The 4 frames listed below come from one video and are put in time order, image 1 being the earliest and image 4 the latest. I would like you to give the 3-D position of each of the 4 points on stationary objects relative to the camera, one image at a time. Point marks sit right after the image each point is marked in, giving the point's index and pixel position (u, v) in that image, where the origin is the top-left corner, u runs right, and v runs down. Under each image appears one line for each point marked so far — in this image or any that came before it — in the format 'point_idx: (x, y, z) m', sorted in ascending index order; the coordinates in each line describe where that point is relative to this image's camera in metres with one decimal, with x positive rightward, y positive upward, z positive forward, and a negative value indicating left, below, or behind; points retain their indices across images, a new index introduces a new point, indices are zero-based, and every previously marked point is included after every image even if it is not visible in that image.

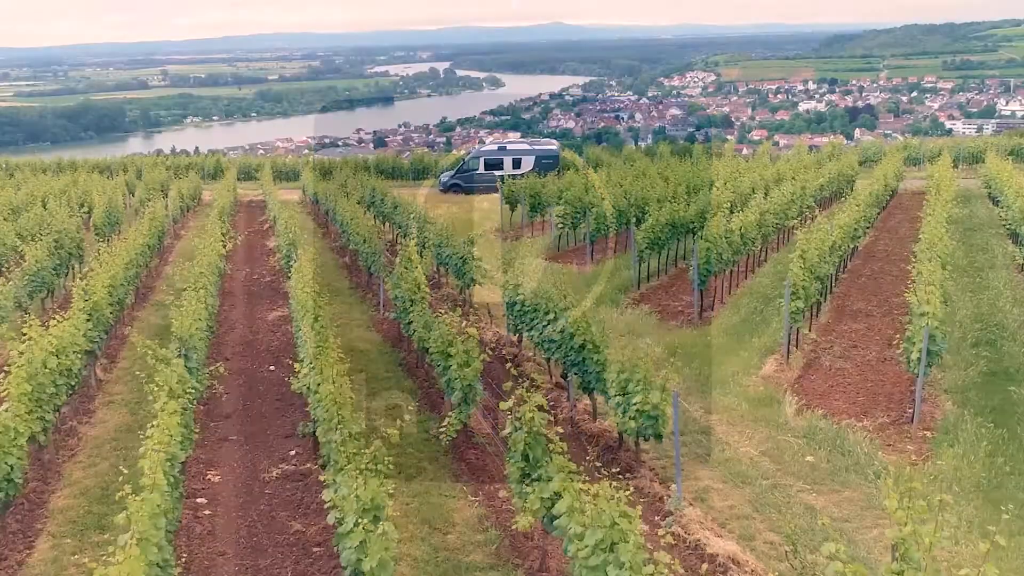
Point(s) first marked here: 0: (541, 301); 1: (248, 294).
0: (+0.3, -0.1, +9.7) m
1: (-3.9, -0.1, +14.8) m
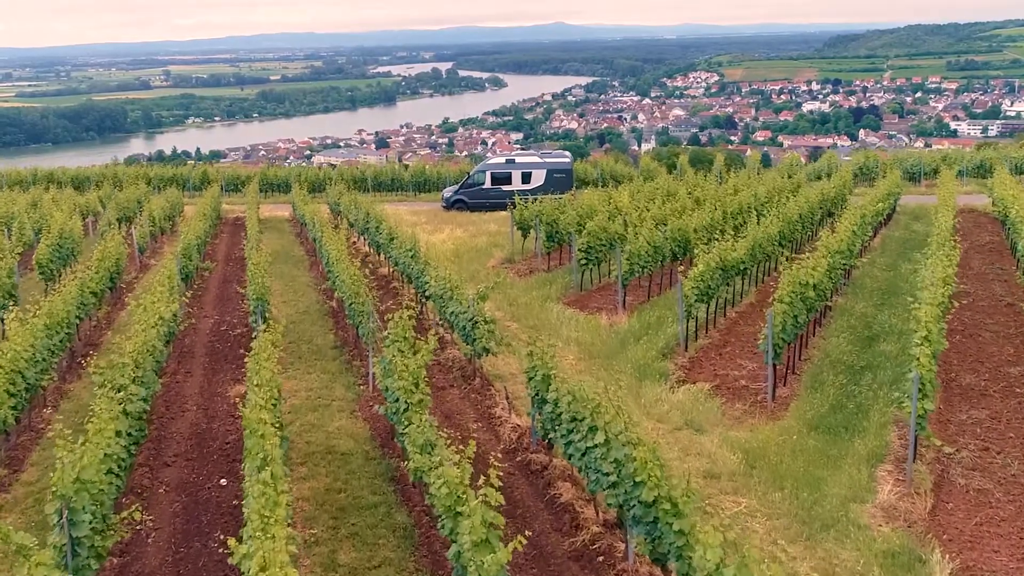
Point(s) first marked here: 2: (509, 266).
0: (+0.5, -0.9, +7.1) m
1: (-3.7, -0.8, +12.2) m
2: (-0.1, +0.4, +18.4) m
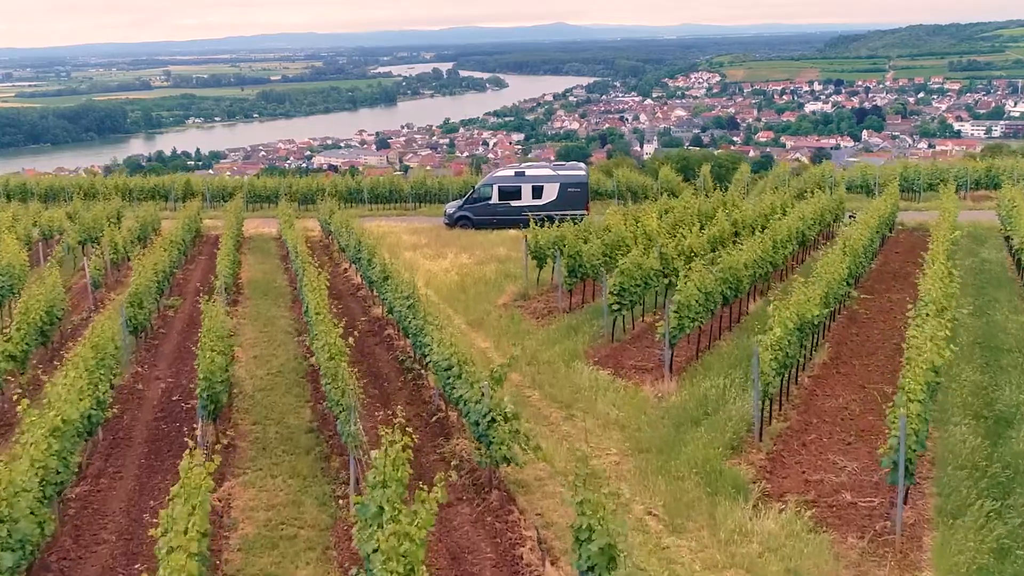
0: (+0.7, -1.5, +4.5) m
1: (-3.5, -1.5, +9.6) m
2: (+0.2, -0.3, +15.8) m
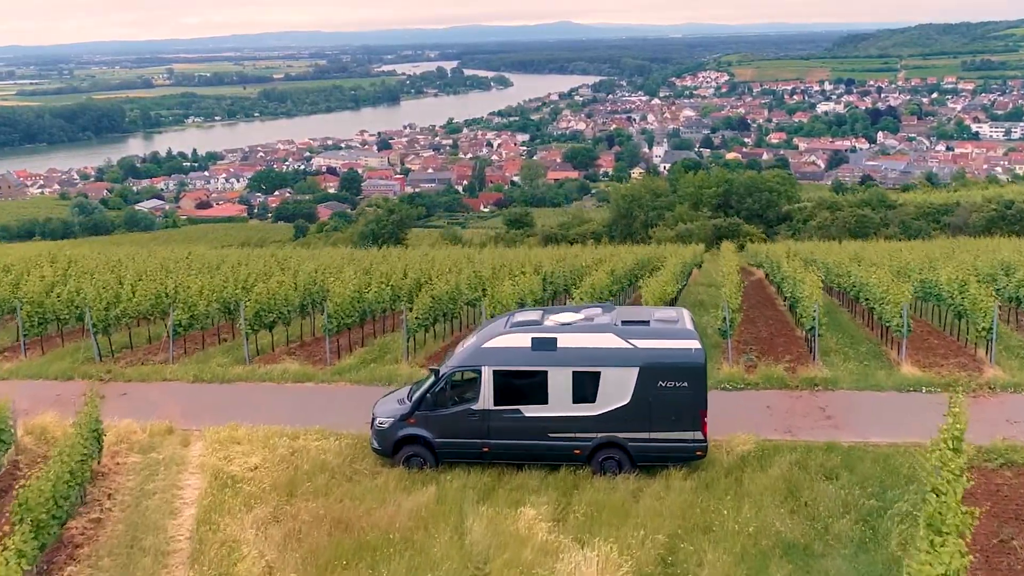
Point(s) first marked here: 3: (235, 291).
0: (+0.8, -5.2, -10.4) m
1: (-3.4, -5.1, -5.3) m
2: (+0.3, -3.9, +0.9) m
3: (-5.0, -0.1, +18.1) m
